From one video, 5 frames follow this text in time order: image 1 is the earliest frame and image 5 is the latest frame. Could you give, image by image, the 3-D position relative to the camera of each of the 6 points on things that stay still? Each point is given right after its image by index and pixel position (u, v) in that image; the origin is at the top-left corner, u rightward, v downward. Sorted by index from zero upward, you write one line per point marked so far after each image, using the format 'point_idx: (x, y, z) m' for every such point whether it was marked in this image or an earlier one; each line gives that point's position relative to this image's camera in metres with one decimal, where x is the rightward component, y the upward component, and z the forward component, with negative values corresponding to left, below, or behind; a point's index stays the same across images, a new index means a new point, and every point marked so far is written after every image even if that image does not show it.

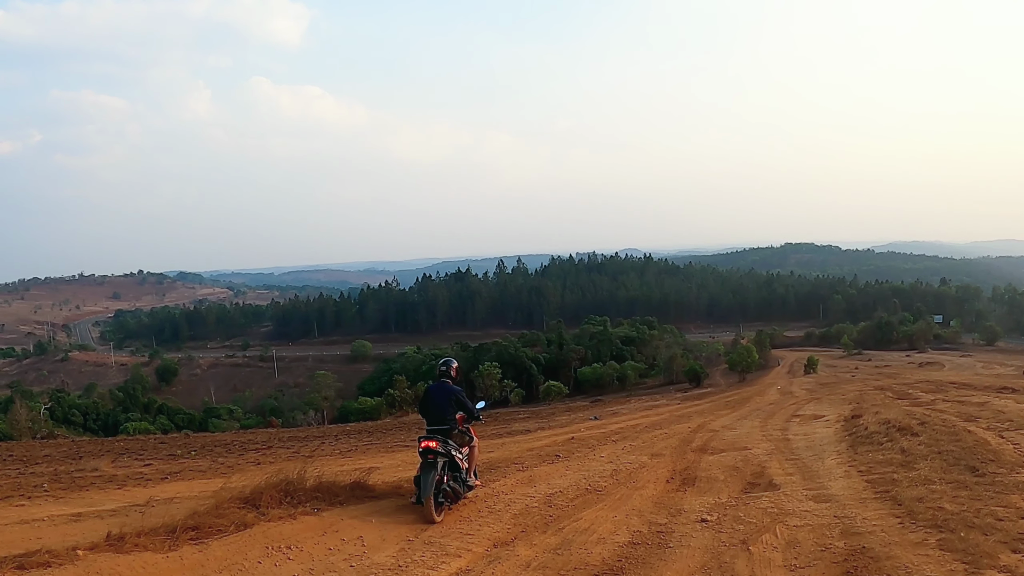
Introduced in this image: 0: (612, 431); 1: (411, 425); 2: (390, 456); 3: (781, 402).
0: (+1.5, -2.2, +9.5) m
1: (-2.5, -3.5, +15.6) m
2: (-1.7, -2.3, +8.2) m
3: (+6.8, -3.0, +15.8) m
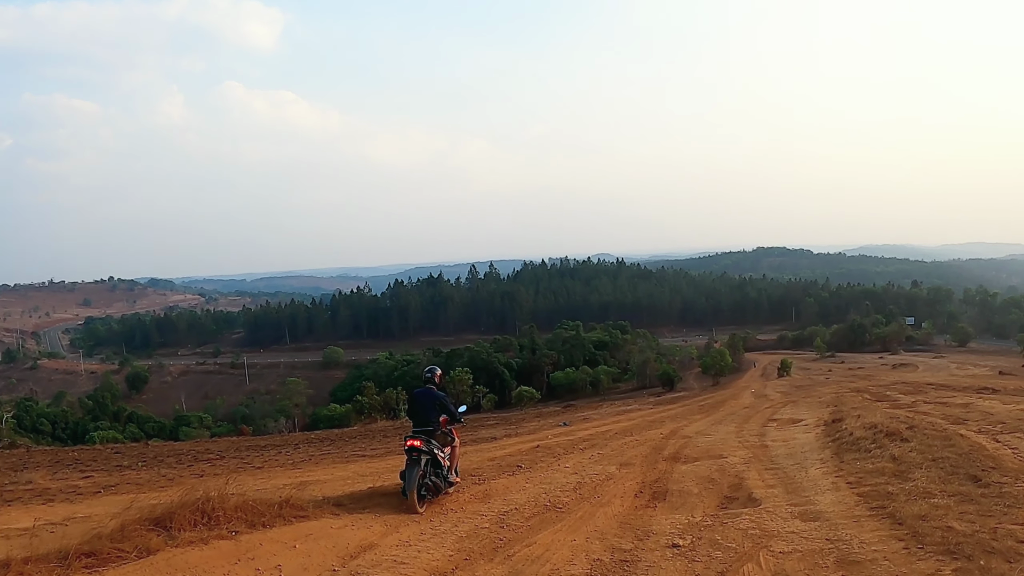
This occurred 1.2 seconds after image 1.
0: (+1.0, -2.2, +9.0) m
1: (-3.2, -3.5, +15.0) m
2: (-2.1, -2.3, +7.6) m
3: (+6.1, -3.0, +15.5) m
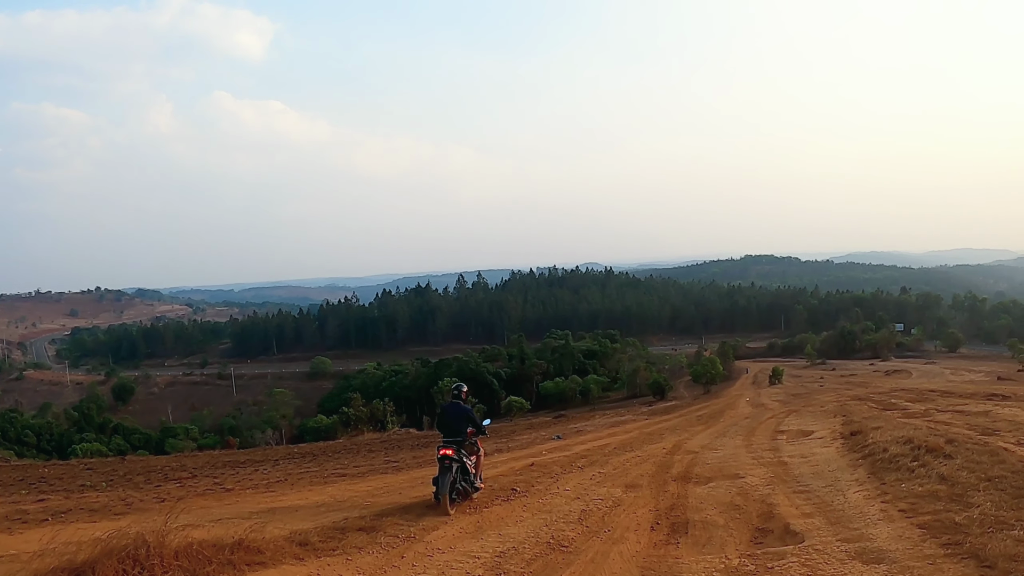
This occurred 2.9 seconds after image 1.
0: (+0.9, -2.3, +8.5) m
1: (-3.4, -3.7, +14.3) m
2: (-2.2, -2.3, +7.0) m
3: (+5.9, -3.1, +15.0) m
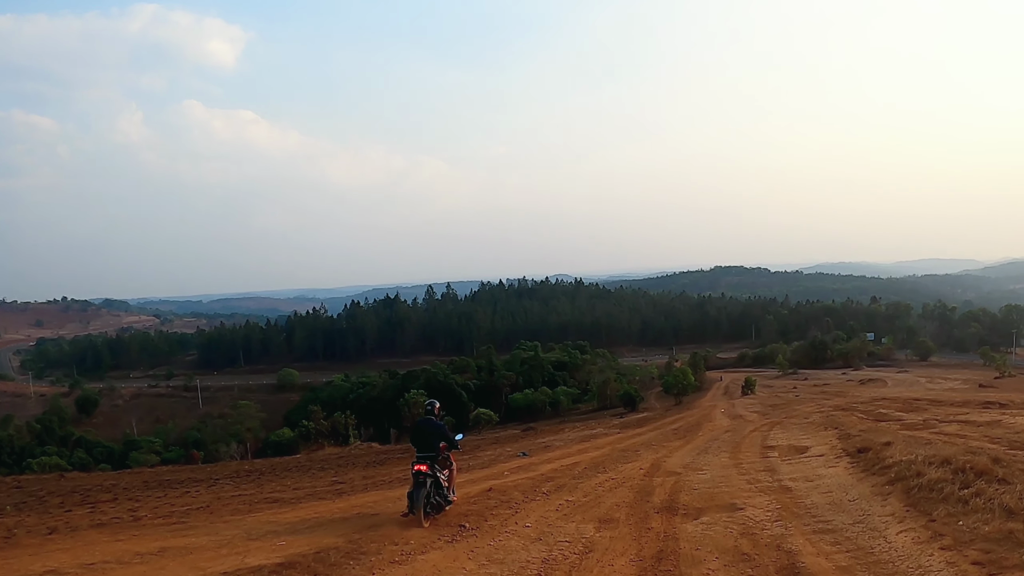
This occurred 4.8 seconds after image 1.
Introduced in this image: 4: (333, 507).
0: (+0.5, -2.3, +7.5) m
1: (-4.2, -3.8, +13.1) m
2: (-2.6, -2.2, +5.9) m
3: (+5.2, -3.2, +14.2) m
4: (-2.0, -2.4, +6.7) m
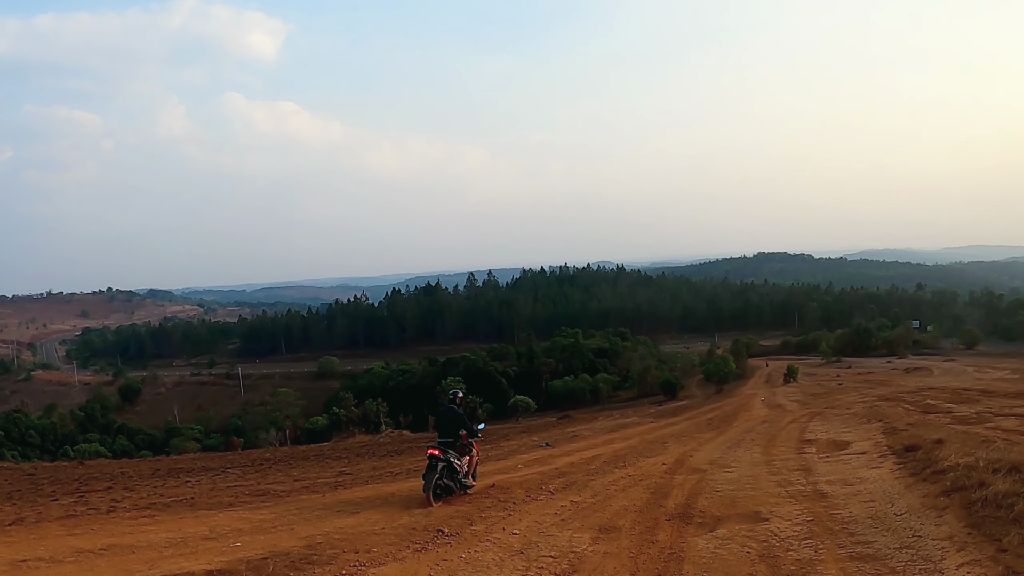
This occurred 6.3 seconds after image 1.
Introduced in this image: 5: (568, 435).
0: (+0.5, -2.1, +6.9) m
1: (-3.7, -3.5, +12.8) m
2: (-2.6, -2.1, +5.5) m
3: (+5.6, -2.9, +13.4) m
4: (-2.0, -2.2, +6.3) m
5: (+1.0, -2.8, +11.4) m
